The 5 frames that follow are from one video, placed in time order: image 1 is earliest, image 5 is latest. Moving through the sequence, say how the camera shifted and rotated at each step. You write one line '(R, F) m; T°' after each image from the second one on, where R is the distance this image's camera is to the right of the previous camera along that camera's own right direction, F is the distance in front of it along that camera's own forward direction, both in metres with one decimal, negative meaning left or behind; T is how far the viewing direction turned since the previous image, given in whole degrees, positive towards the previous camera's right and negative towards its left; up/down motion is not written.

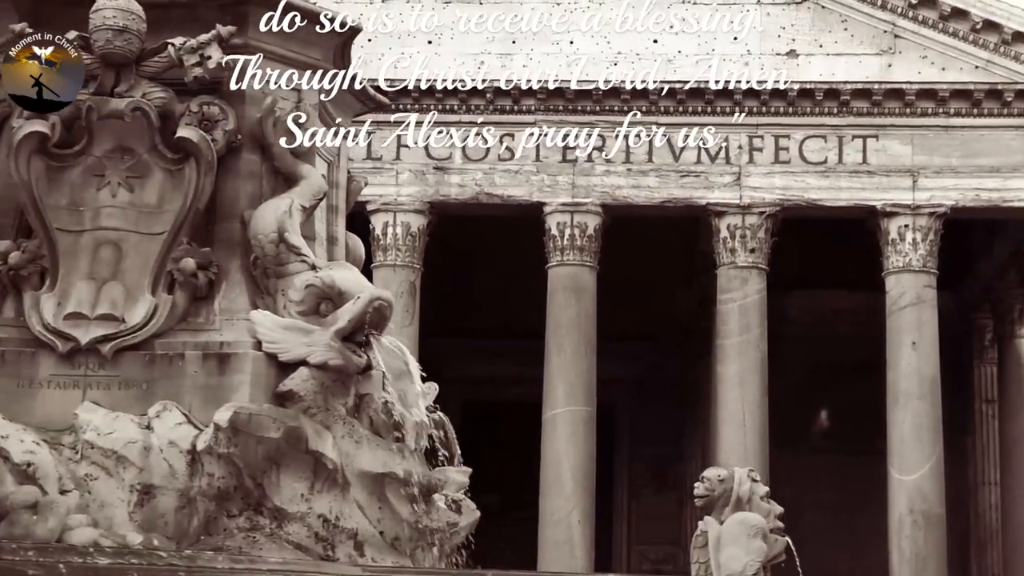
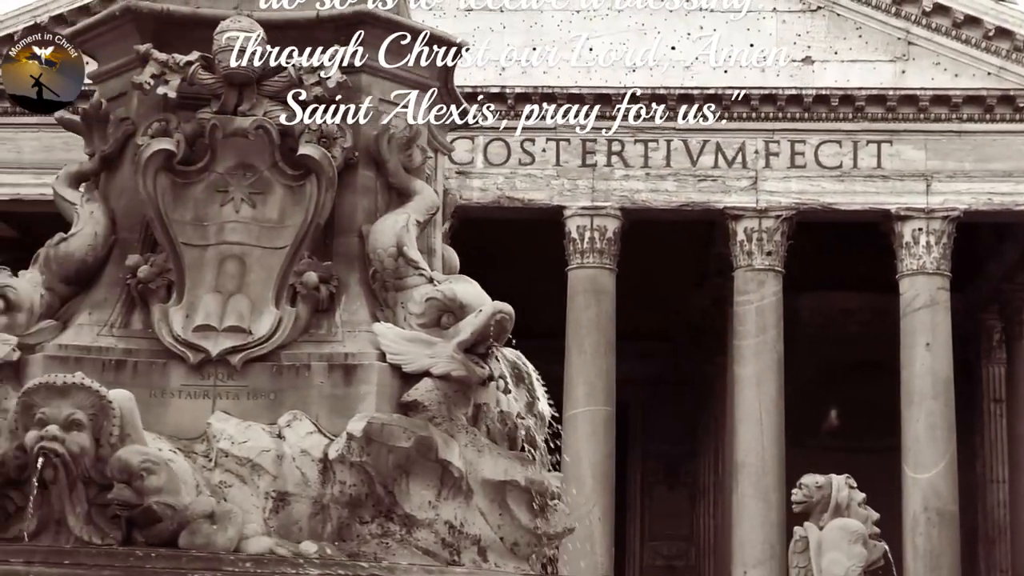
(-0.9, -0.2) m; 0°
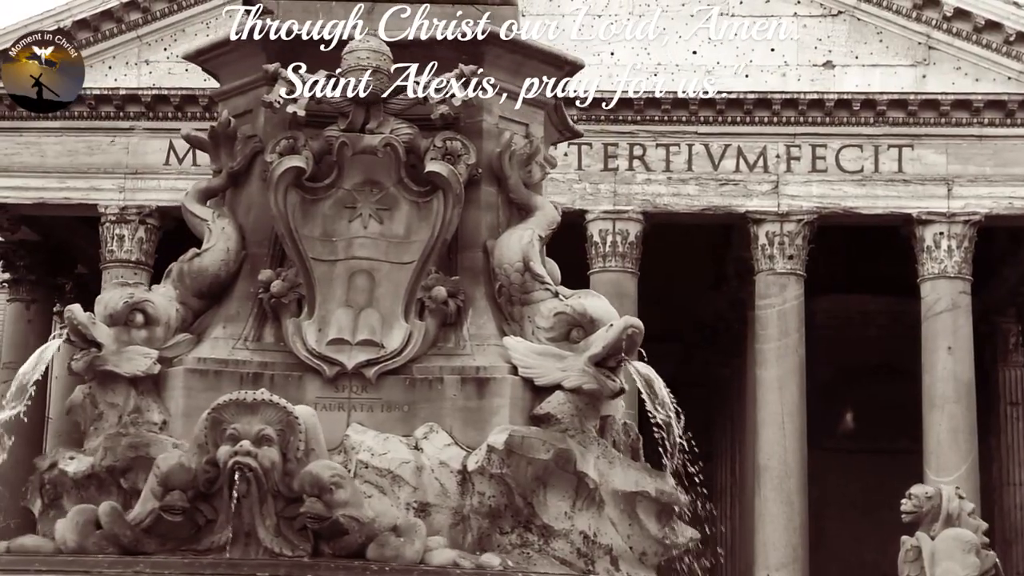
(-1.0, -0.2) m; 0°
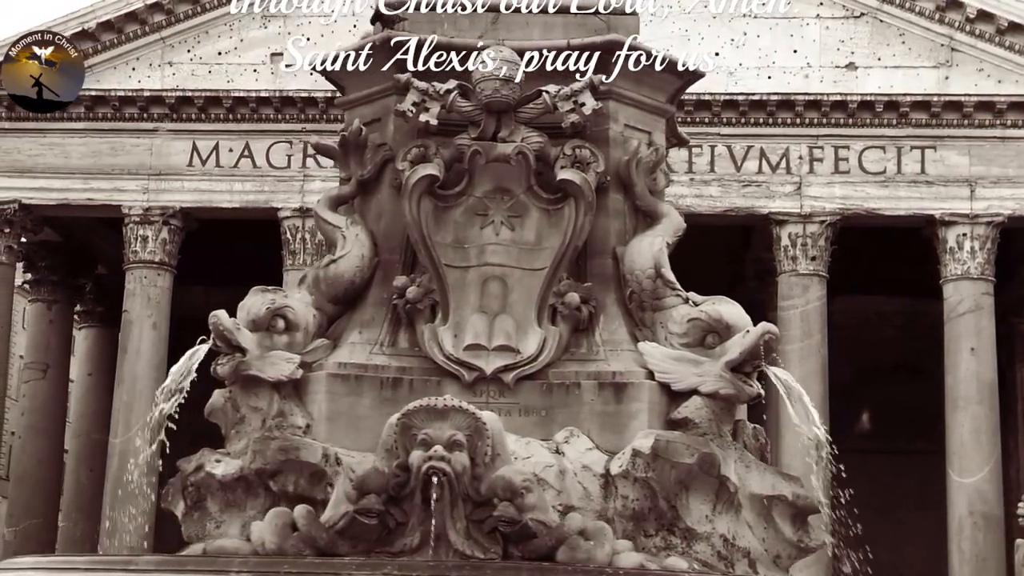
(-1.1, -0.1) m; 0°
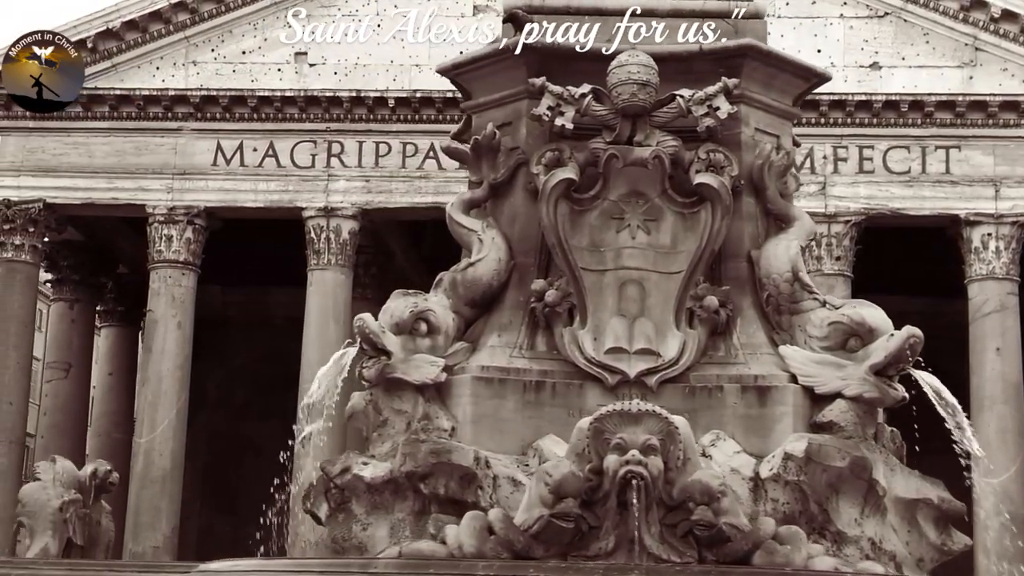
(-1.1, 0.0) m; 0°
